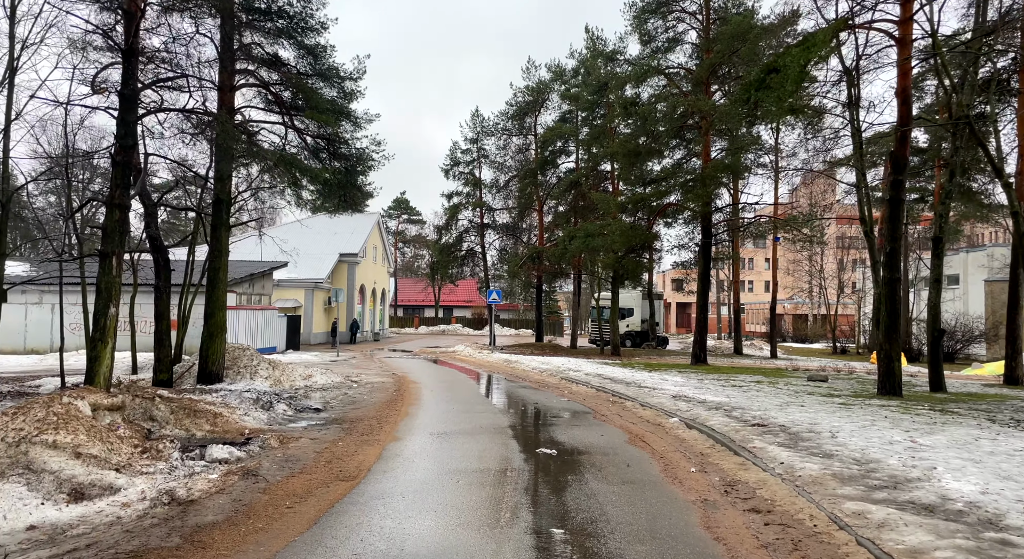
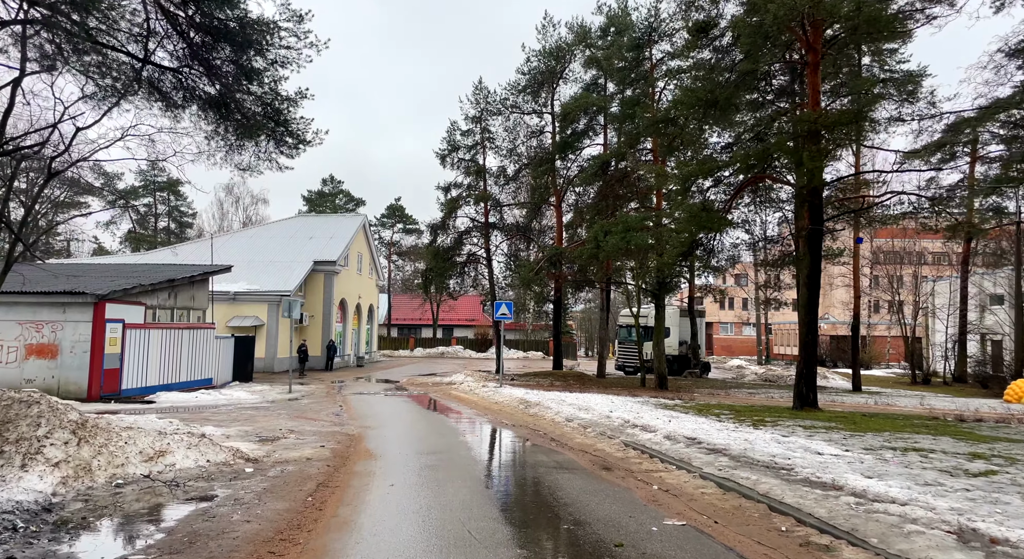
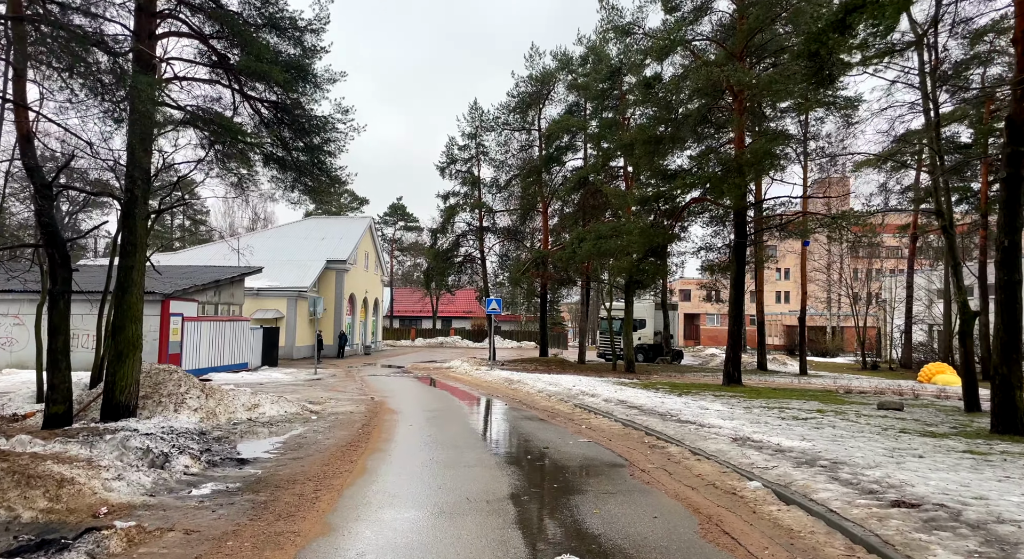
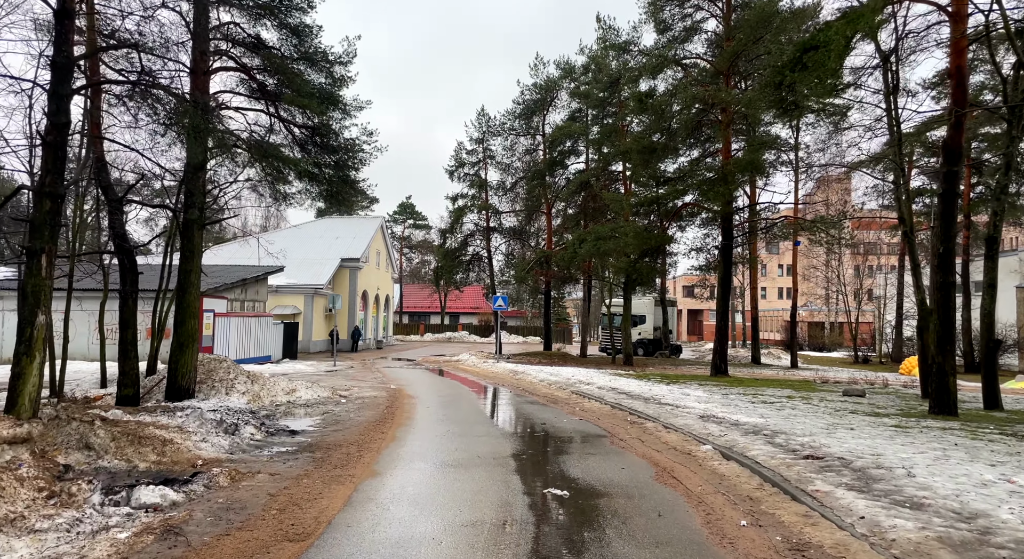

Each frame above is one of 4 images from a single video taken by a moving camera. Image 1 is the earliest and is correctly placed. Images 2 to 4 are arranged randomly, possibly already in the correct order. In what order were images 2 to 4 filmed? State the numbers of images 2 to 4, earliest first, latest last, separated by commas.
4, 3, 2
